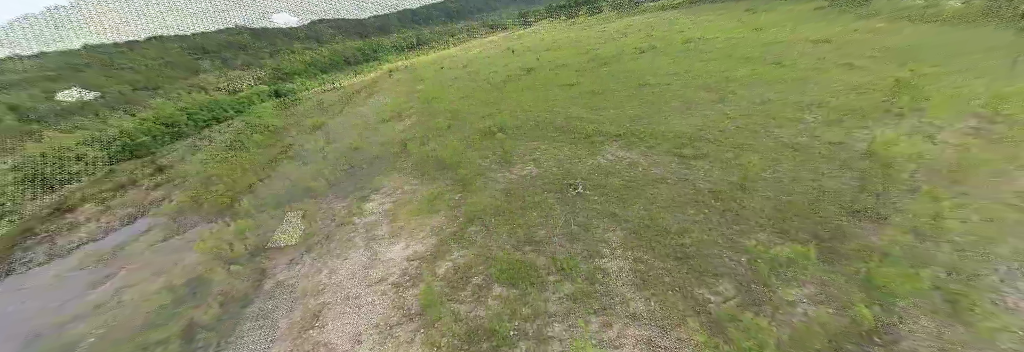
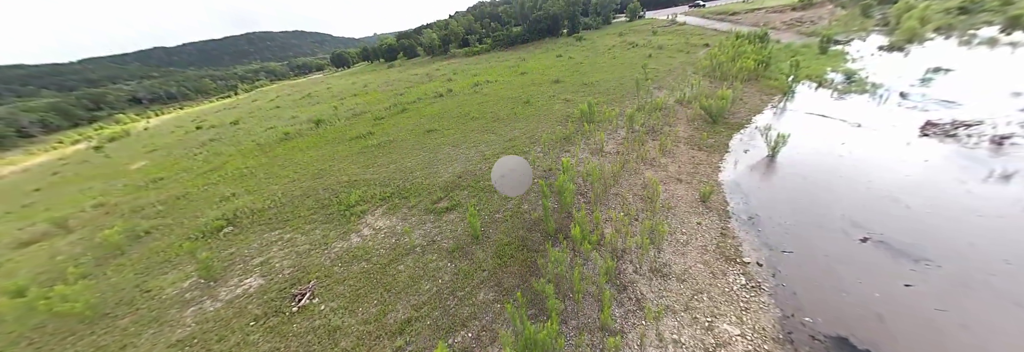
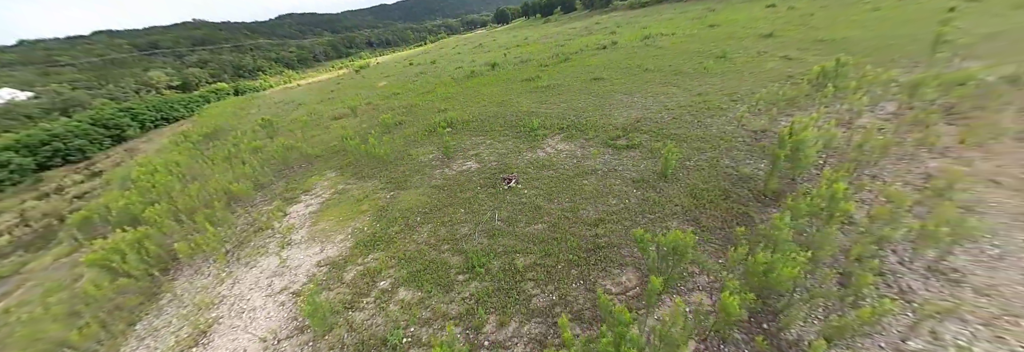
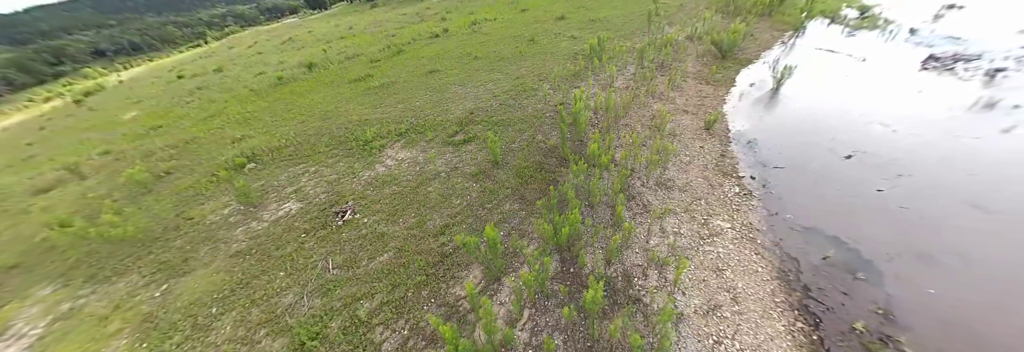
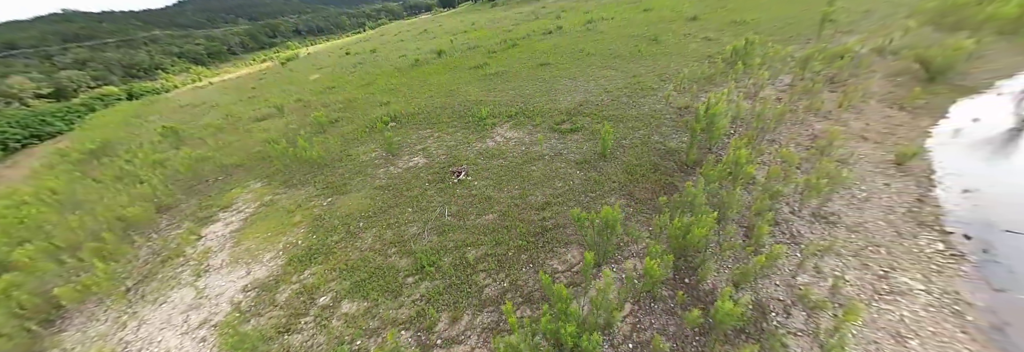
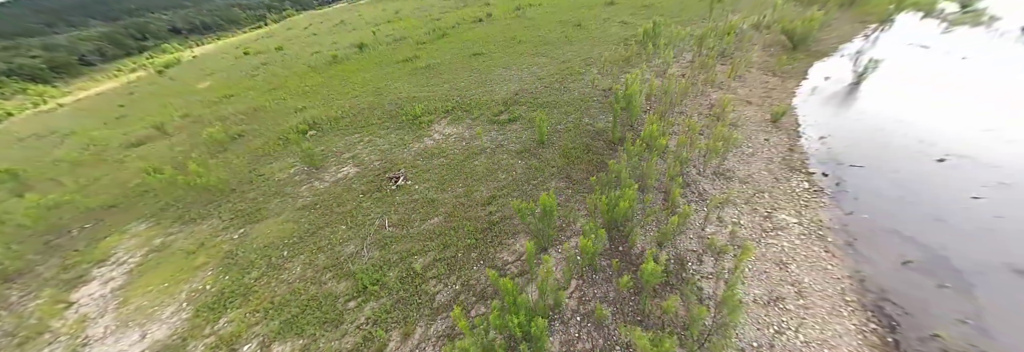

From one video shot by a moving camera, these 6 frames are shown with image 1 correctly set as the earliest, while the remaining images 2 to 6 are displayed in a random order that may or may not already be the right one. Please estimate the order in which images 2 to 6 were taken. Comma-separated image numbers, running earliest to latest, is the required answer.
3, 5, 6, 4, 2
